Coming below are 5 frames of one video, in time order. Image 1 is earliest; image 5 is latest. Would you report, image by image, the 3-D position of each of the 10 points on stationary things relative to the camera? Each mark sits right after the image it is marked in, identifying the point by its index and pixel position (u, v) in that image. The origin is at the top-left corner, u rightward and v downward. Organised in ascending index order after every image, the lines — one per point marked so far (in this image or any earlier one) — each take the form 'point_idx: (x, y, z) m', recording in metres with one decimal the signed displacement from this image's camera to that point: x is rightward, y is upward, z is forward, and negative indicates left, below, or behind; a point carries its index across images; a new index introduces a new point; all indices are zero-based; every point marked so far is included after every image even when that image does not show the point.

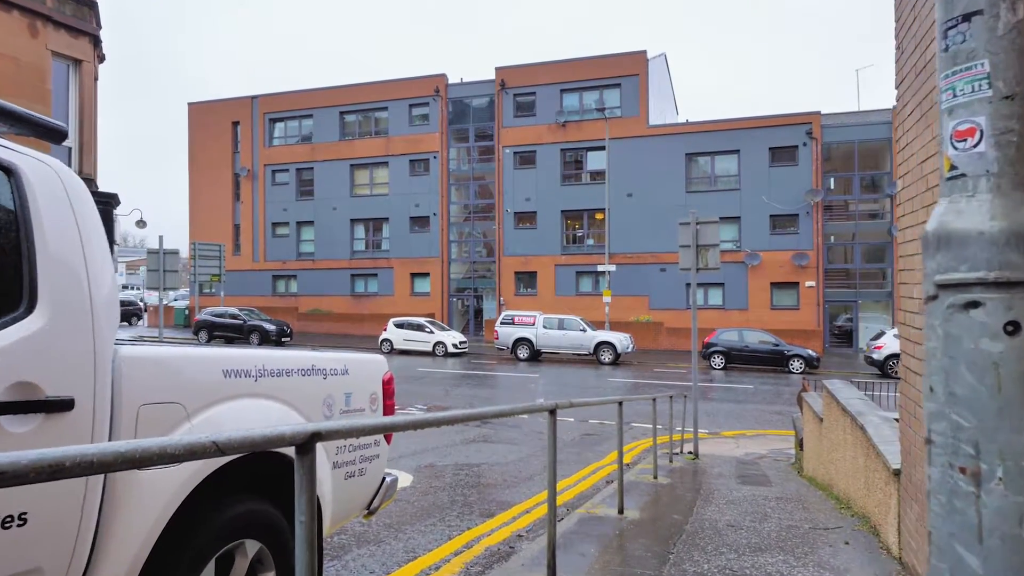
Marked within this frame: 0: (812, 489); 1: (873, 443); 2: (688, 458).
0: (+3.1, -2.1, +6.7) m
1: (+2.5, -1.1, +4.4) m
2: (+2.4, -2.4, +8.9) m
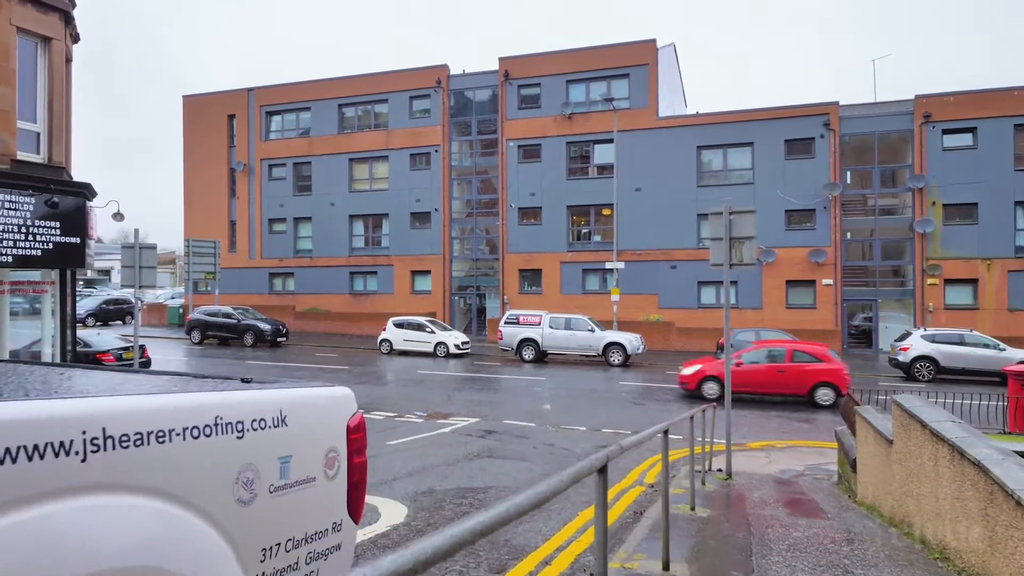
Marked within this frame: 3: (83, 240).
0: (+3.2, -2.1, +5.7) m
1: (+2.6, -1.0, +3.4) m
2: (+2.6, -2.3, +7.9) m
3: (-7.7, +0.9, +11.6) m
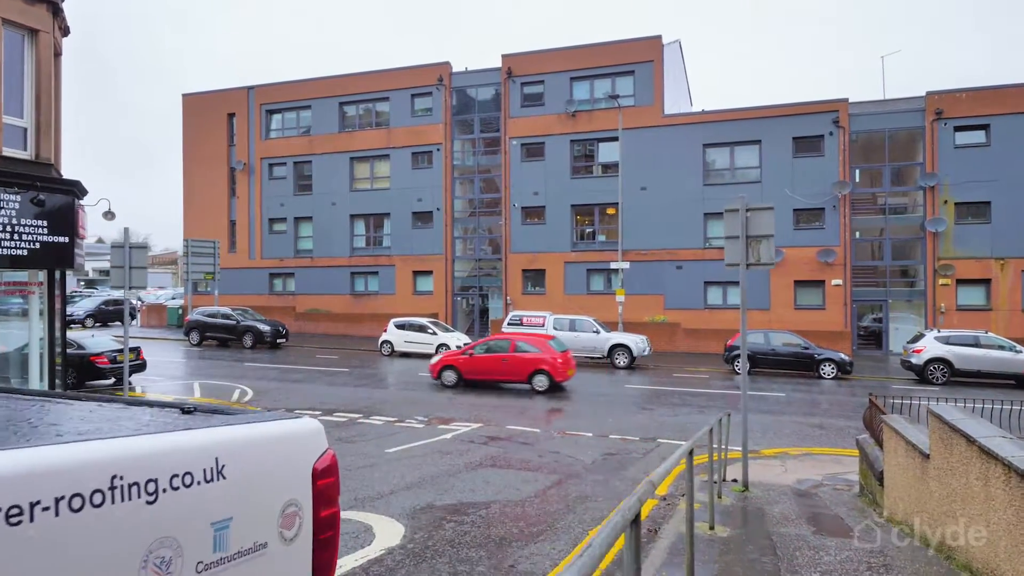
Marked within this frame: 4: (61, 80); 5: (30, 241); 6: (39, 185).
0: (+3.3, -2.1, +5.2) m
1: (+2.6, -1.1, +3.0) m
2: (+2.6, -2.4, +7.5) m
3: (-7.6, +0.8, +11.2) m
4: (-8.3, +3.8, +11.8) m
5: (-7.7, +0.7, +10.4) m
6: (-7.8, +1.7, +10.7) m
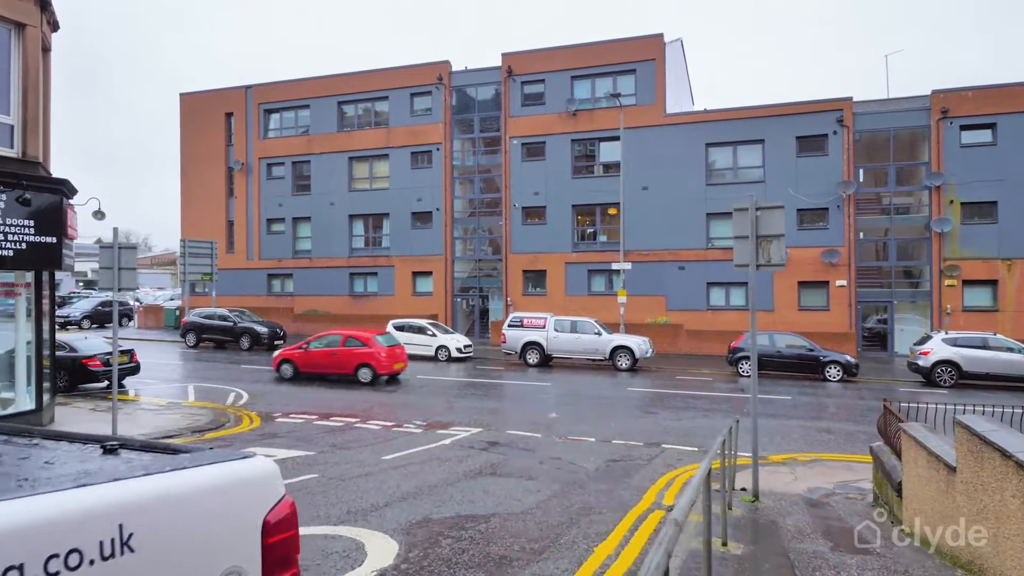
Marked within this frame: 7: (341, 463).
0: (+3.3, -2.1, +4.9) m
1: (+2.6, -1.1, +2.6) m
2: (+2.6, -2.4, +7.2) m
3: (-7.6, +0.8, +10.9) m
4: (-8.2, +3.8, +11.5) m
5: (-7.7, +0.7, +10.1) m
6: (-7.8, +1.7, +10.4) m
7: (-2.4, -2.4, +8.9) m
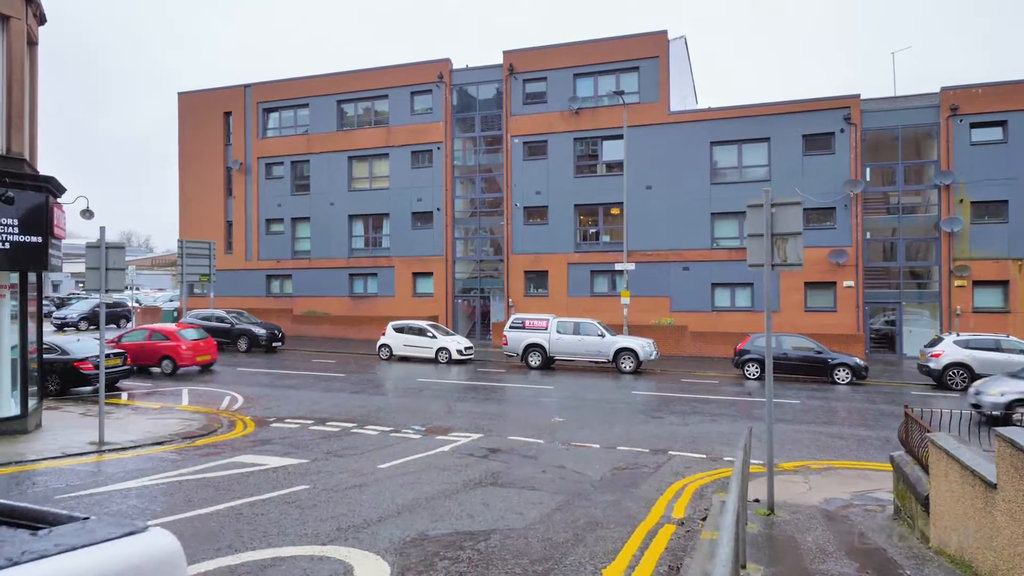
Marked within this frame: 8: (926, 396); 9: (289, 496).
0: (+3.3, -2.1, +4.5) m
1: (+2.6, -1.1, +2.3) m
2: (+2.6, -2.4, +6.8) m
3: (-7.6, +0.8, +10.5) m
4: (-8.2, +3.7, +11.2) m
5: (-7.7, +0.7, +9.7) m
6: (-7.8, +1.7, +10.0) m
7: (-2.3, -2.4, +8.5) m
8: (+10.9, -2.8, +16.9) m
9: (-2.3, -2.2, +6.8) m
